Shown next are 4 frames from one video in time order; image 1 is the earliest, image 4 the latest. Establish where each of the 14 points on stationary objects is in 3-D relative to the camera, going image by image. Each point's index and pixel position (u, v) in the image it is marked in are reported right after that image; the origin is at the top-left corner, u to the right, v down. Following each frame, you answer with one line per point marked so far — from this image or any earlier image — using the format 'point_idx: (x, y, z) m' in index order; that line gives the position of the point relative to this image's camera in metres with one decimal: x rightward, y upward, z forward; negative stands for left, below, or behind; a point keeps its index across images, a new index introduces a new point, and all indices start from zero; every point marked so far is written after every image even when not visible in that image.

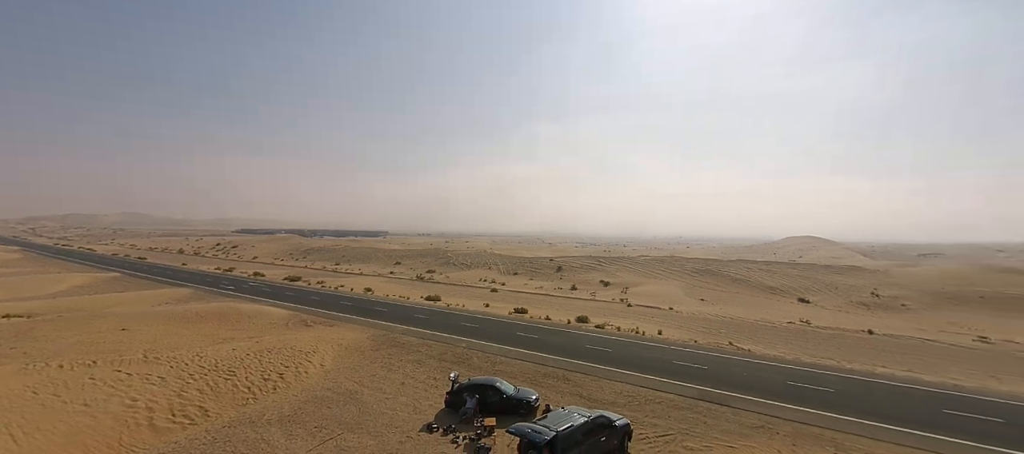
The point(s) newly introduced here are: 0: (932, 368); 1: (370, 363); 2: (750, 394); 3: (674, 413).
0: (+20.3, -6.9, +18.8) m
1: (-7.3, -7.0, +19.8) m
2: (+9.2, -6.5, +15.1) m
3: (+5.7, -6.5, +13.5) m
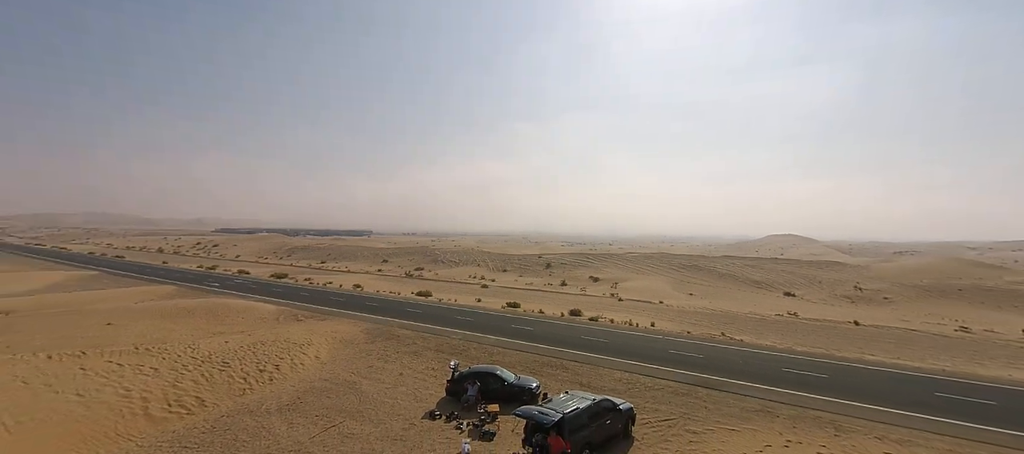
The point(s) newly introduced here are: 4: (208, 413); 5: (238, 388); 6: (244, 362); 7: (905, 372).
0: (+20.2, -6.5, +19.6) m
1: (-7.4, -6.5, +19.7) m
2: (+9.3, -6.1, +15.5) m
3: (+5.8, -6.1, +13.8) m
4: (-10.7, -6.6, +13.7) m
5: (-11.1, -6.5, +15.8) m
6: (-12.4, -6.3, +18.1) m
7: (+16.8, -6.2, +16.6) m
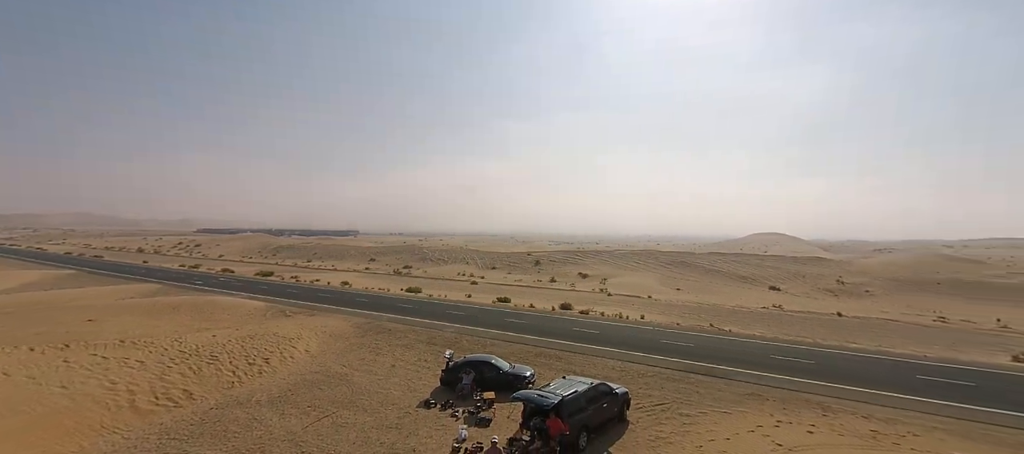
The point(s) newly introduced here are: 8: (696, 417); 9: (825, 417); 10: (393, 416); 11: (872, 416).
0: (+19.9, -6.0, +20.2) m
1: (-7.8, -6.1, +19.5) m
2: (+9.1, -5.7, +15.7) m
3: (+5.6, -5.7, +14.0) m
4: (-10.9, -6.2, +13.3) m
5: (-11.4, -6.1, +15.4) m
6: (-12.7, -5.9, +17.7) m
7: (+16.6, -5.8, +17.1) m
8: (+5.5, -5.7, +11.6) m
9: (+9.2, -5.5, +11.3) m
10: (-3.7, -6.0, +12.2) m
11: (+10.7, -5.5, +11.3) m
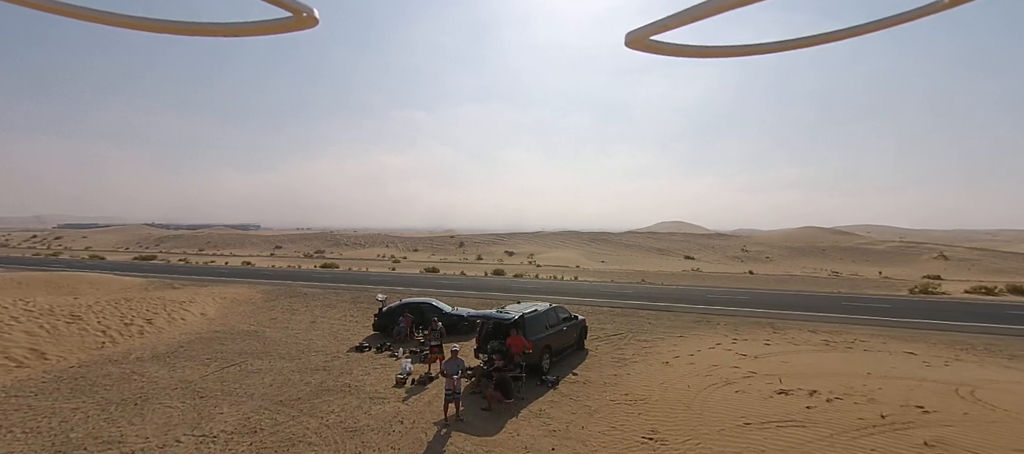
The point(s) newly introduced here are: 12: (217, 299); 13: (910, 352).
0: (+16.8, -3.5, +22.2) m
1: (-10.3, -3.6, +16.7) m
2: (+6.9, -3.2, +16.0) m
3: (+3.8, -3.3, +13.6) m
4: (-12.3, -3.7, +10.2) m
5: (-13.1, -3.7, +12.2) m
6: (-14.9, -3.4, +14.1) m
7: (+14.1, -3.3, +18.6) m
8: (+4.2, -3.3, +11.3) m
9: (+7.8, -3.2, +11.6) m
10: (-5.1, -3.6, +10.3) m
11: (+9.3, -3.1, +11.9) m
12: (-14.1, -3.5, +18.9) m
13: (+9.9, -3.1, +9.6) m
